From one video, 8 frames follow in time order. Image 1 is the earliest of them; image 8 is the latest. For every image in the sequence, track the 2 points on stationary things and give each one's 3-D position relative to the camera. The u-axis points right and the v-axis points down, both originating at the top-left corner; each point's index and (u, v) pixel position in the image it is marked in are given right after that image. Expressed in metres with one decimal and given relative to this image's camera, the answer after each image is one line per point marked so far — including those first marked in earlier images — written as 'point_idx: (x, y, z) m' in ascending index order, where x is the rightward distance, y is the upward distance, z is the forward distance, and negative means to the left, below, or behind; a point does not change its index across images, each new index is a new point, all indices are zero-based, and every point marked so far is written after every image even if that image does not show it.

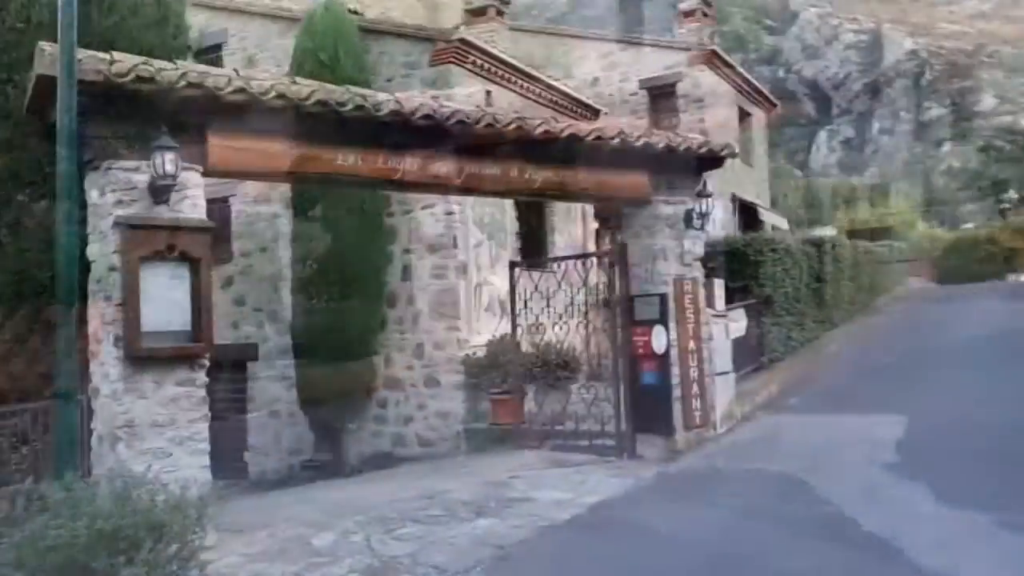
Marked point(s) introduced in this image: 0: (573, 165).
0: (+0.5, +1.1, +8.2) m
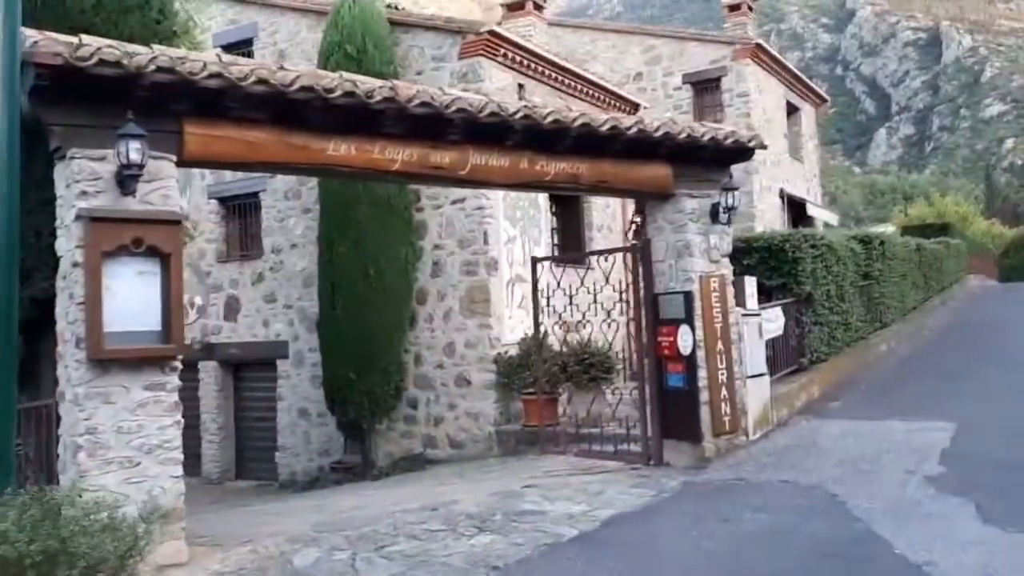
0: (+0.6, +1.1, +7.6) m
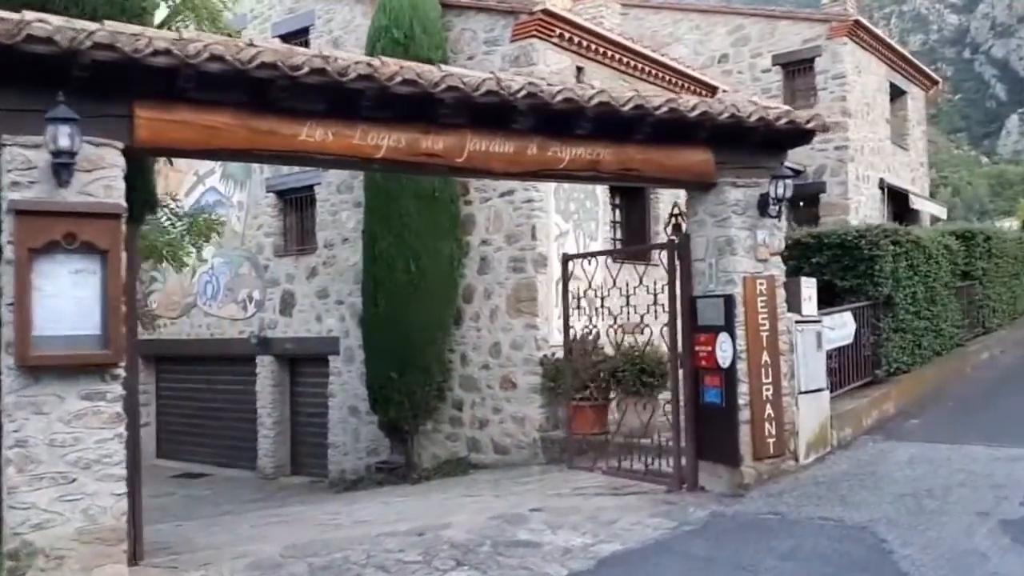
0: (+0.7, +1.1, +6.8) m
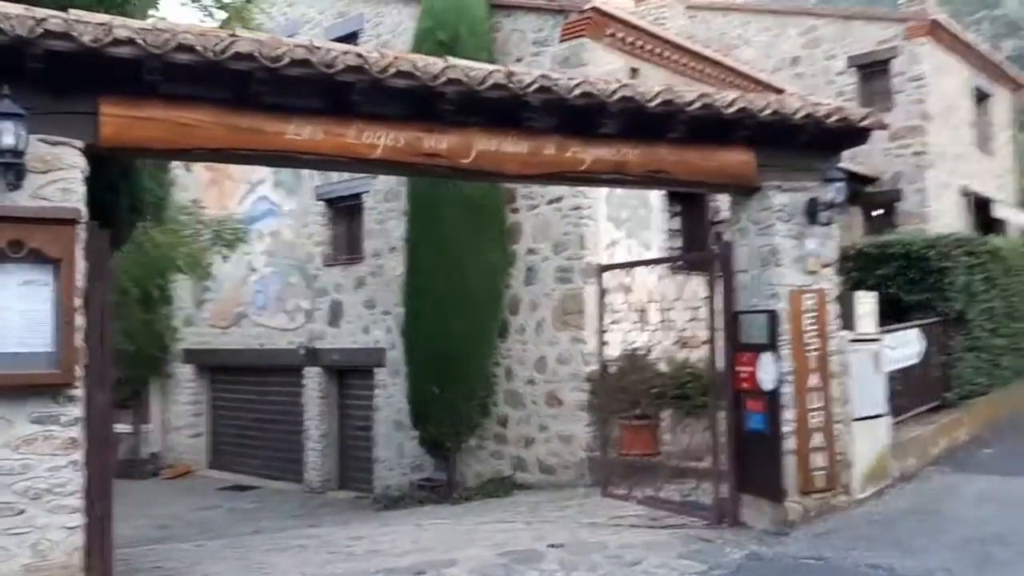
0: (+0.8, +1.0, +6.2) m
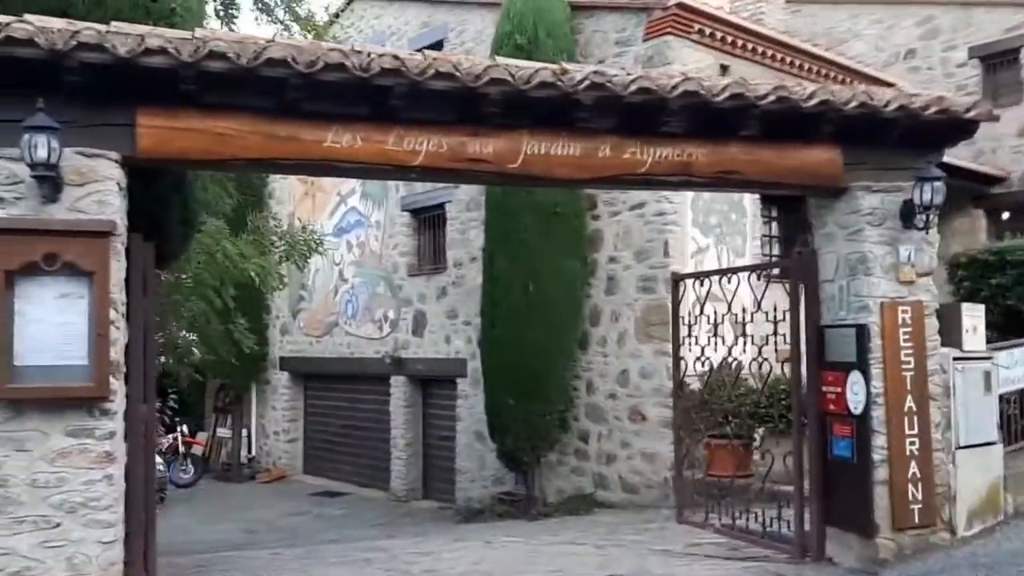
0: (+1.2, +0.9, +5.7) m
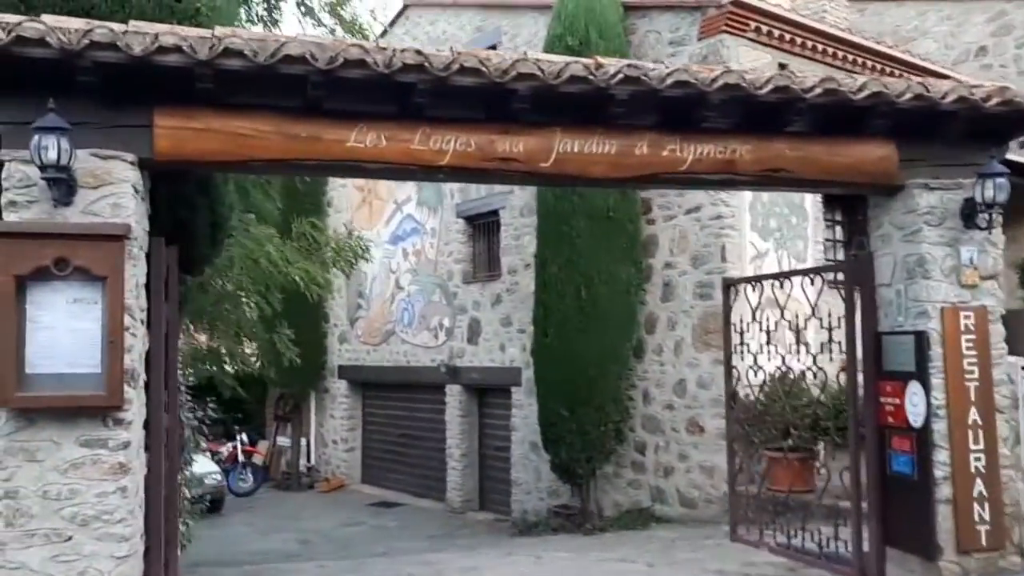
0: (+1.4, +0.9, +5.4) m
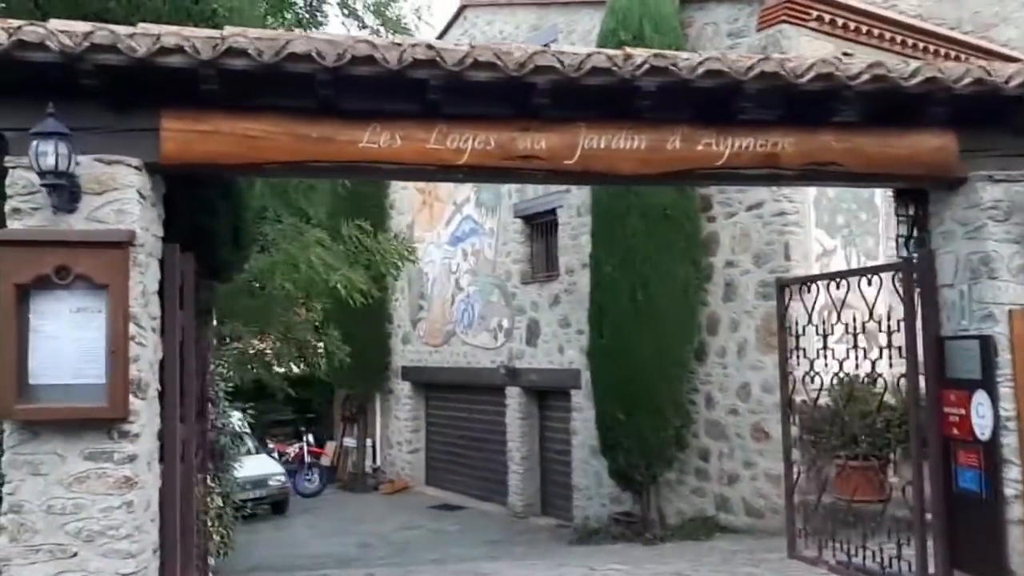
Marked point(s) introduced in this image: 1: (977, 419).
0: (+1.5, +0.9, +5.0) m
1: (+2.6, -0.7, +5.1) m
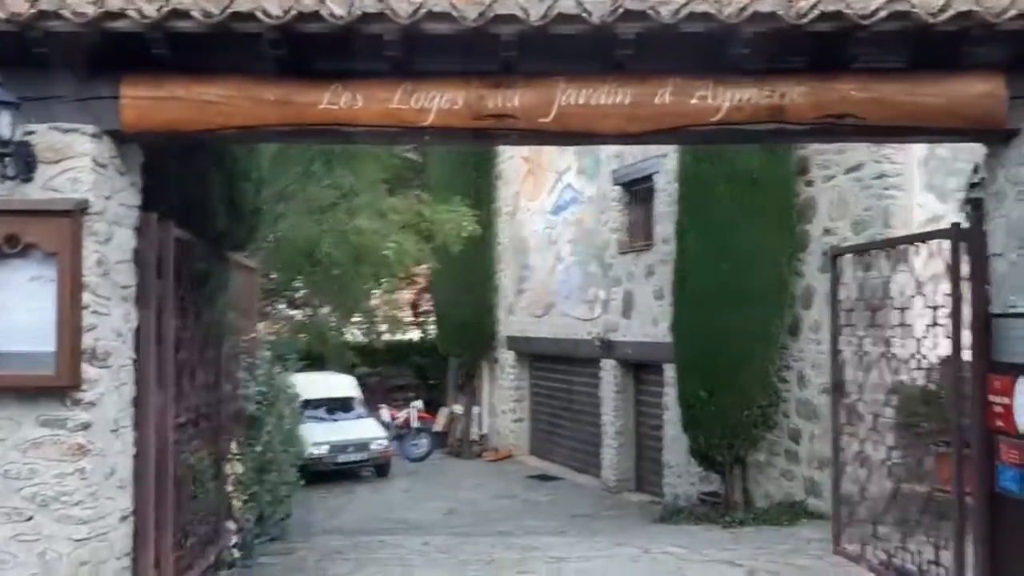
0: (+1.4, +1.0, +4.4) m
1: (+2.5, -0.6, +4.4) m
